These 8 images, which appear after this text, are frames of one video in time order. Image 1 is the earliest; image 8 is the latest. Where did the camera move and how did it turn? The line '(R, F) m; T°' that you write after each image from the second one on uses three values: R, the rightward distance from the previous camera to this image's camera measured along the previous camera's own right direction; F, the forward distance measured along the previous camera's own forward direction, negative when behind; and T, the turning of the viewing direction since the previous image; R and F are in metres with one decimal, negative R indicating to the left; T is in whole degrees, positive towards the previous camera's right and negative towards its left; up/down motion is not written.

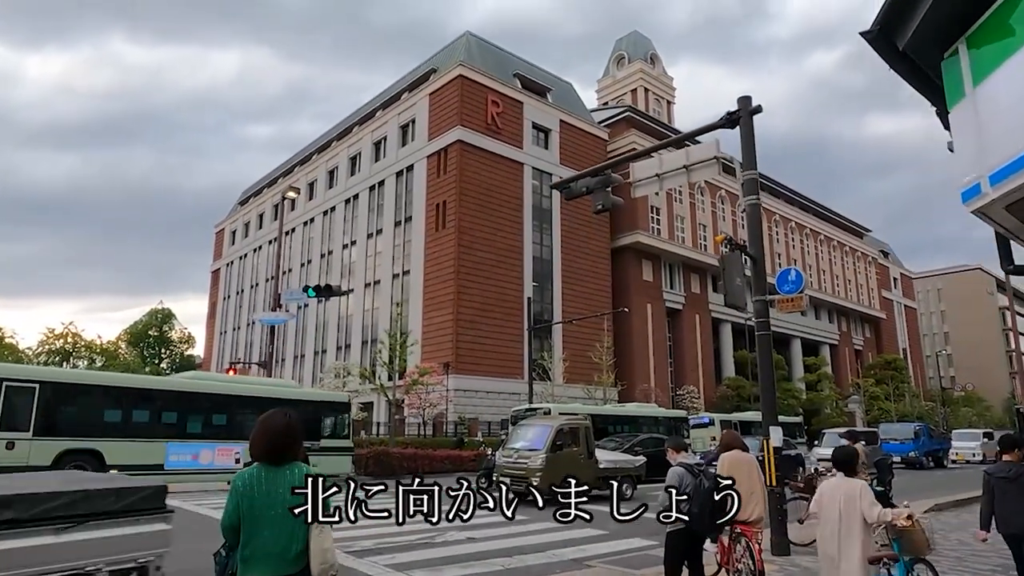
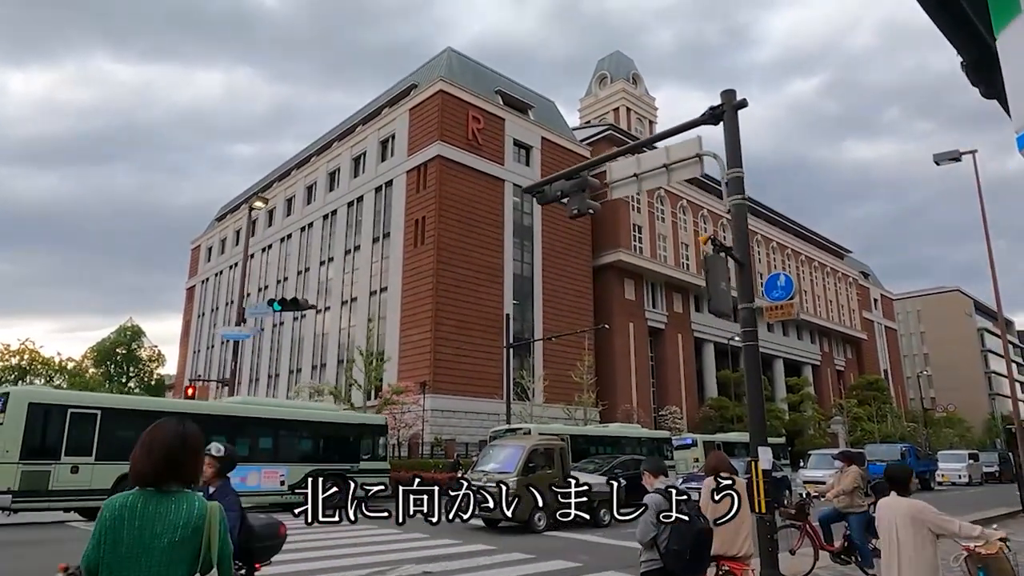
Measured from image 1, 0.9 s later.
(+0.2, +0.8) m; +1°
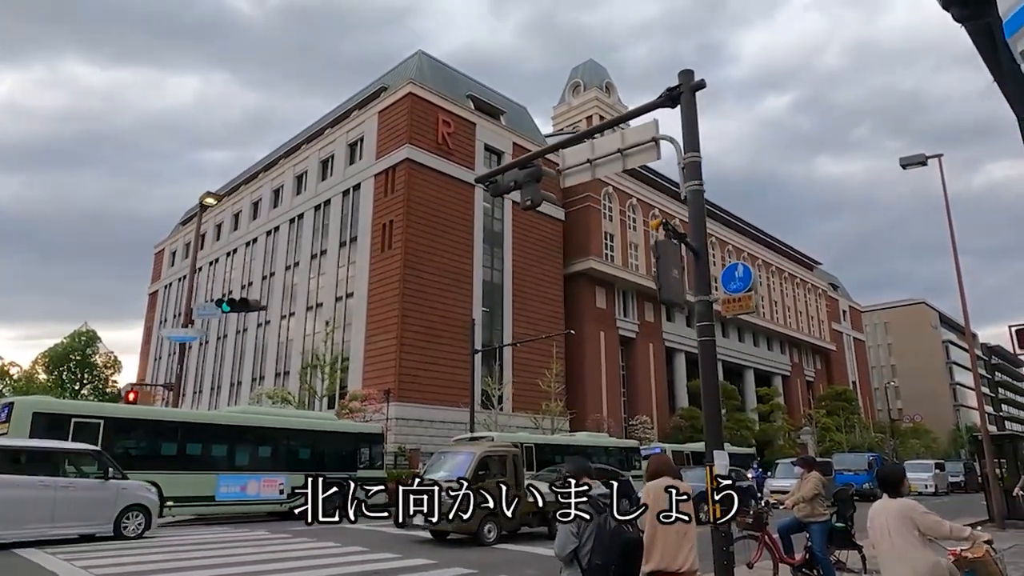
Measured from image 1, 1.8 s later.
(+0.4, +0.6) m; +2°
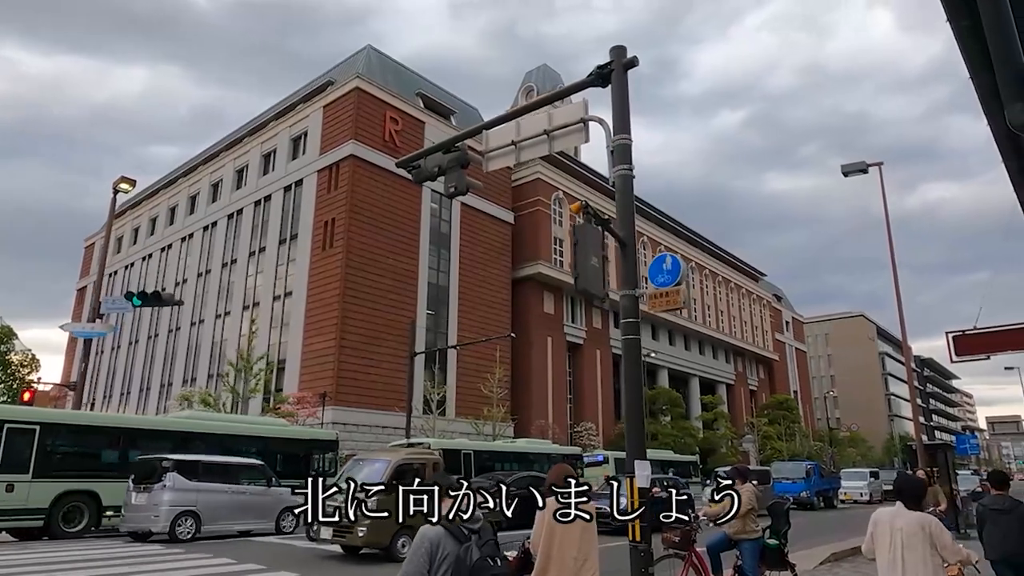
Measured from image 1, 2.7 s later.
(+0.5, +0.7) m; +4°
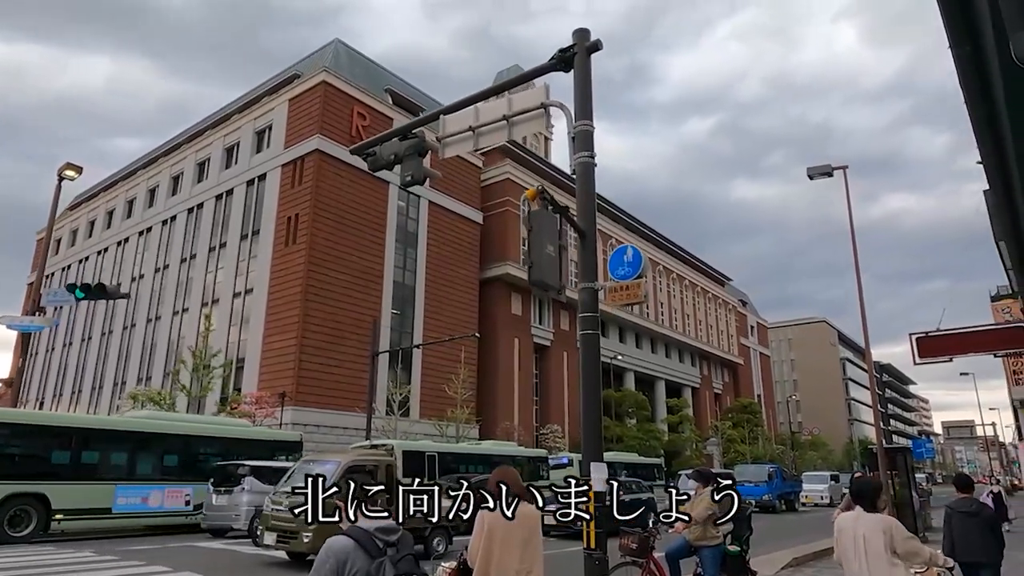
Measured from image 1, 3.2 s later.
(+0.2, +0.4) m; +3°
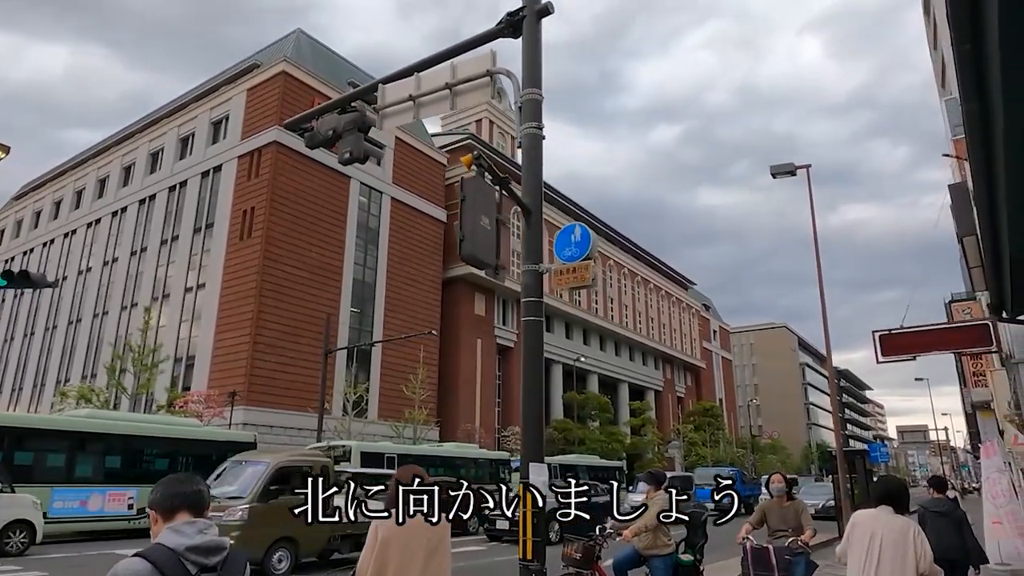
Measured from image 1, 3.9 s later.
(+0.3, +0.6) m; +3°
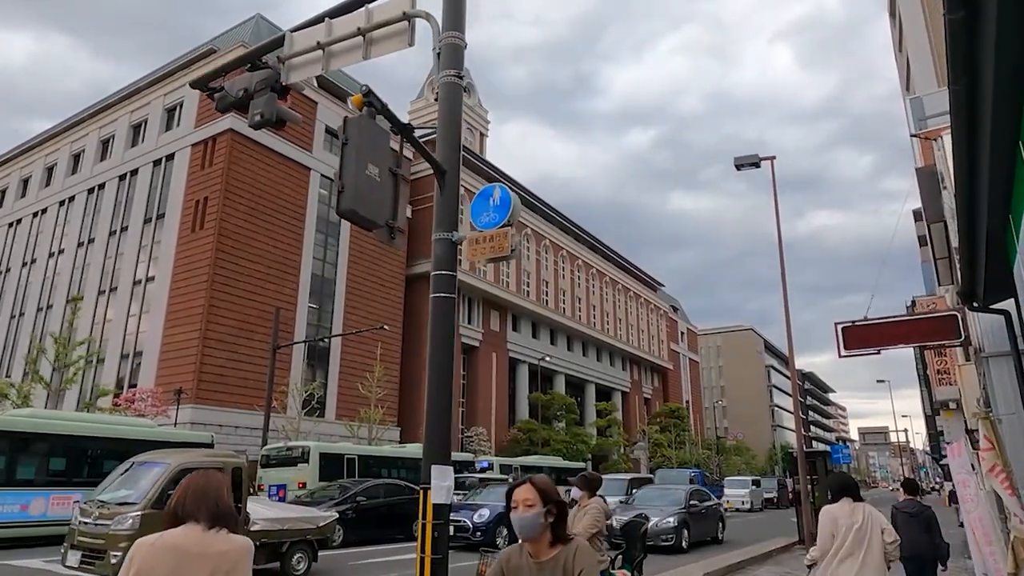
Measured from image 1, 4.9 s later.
(+0.4, +0.8) m; +2°
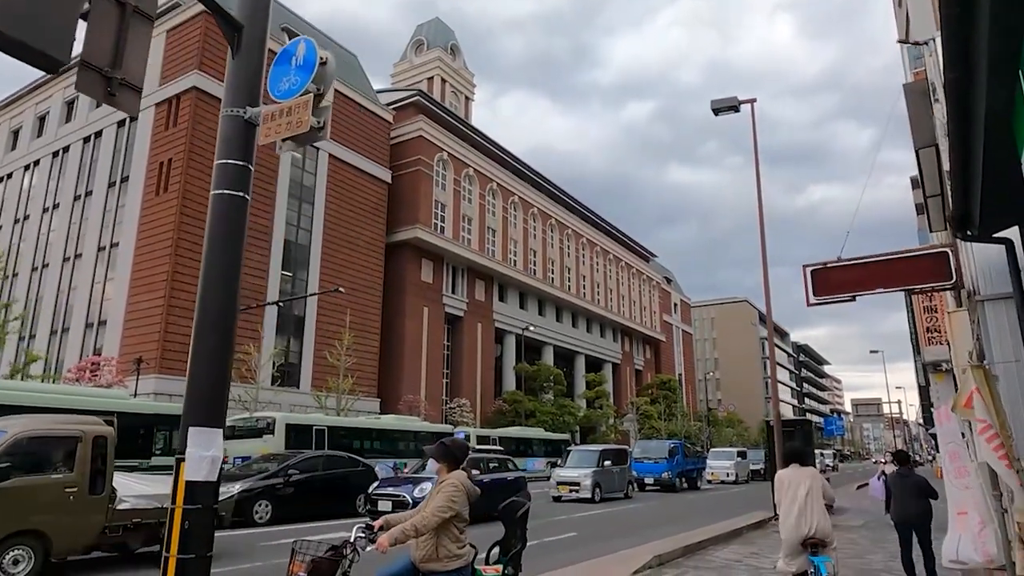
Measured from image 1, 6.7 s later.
(+0.9, +1.3) m; 0°
